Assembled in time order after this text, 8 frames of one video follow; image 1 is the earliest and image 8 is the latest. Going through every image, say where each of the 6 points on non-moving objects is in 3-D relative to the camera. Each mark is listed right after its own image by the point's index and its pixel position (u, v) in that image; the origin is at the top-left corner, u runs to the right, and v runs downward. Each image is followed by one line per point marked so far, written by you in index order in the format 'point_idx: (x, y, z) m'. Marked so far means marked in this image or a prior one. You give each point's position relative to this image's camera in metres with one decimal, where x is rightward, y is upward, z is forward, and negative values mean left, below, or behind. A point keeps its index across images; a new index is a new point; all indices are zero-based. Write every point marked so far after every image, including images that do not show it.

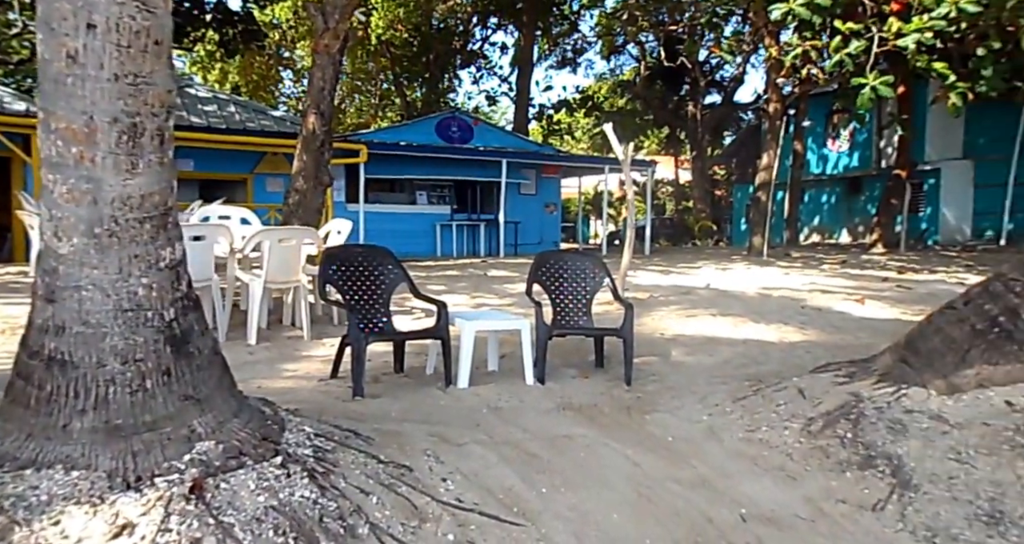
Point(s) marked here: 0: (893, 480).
0: (+1.5, -0.8, +3.0) m
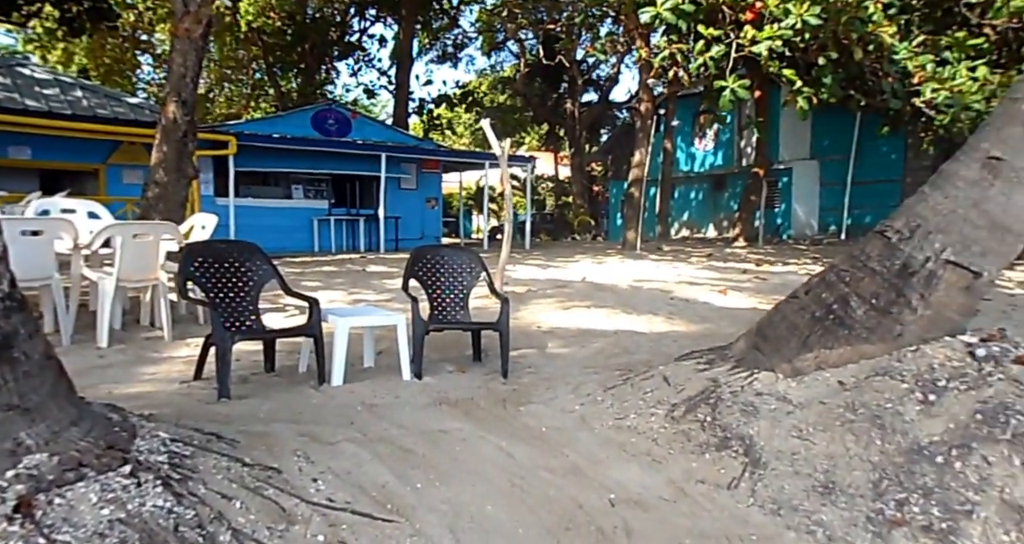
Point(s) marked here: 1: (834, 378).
0: (+1.0, -0.8, +3.3) m
1: (+1.5, -0.5, +3.5) m
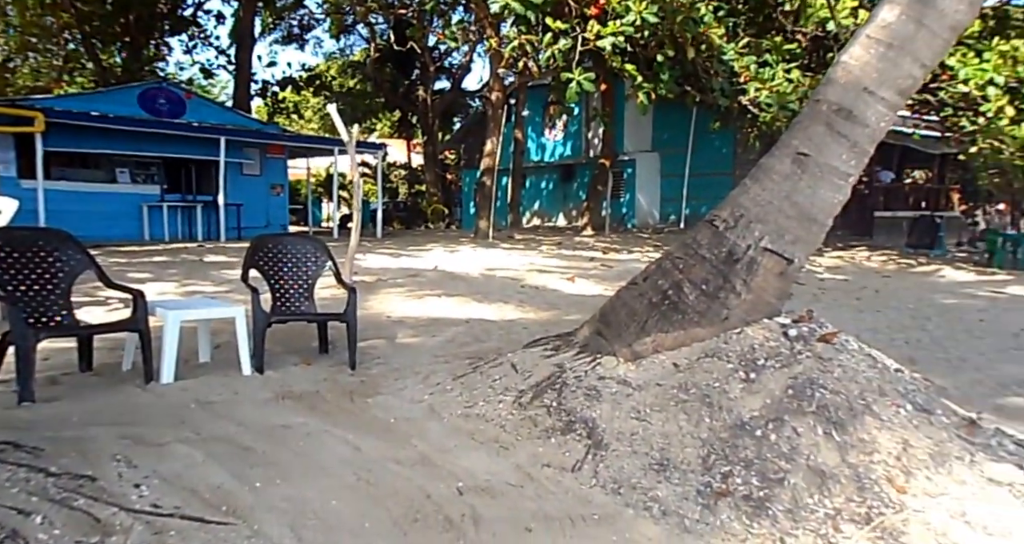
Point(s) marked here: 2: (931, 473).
0: (+0.3, -0.8, +3.4) m
1: (+0.8, -0.4, +3.7) m
2: (+1.7, -0.8, +3.1) m
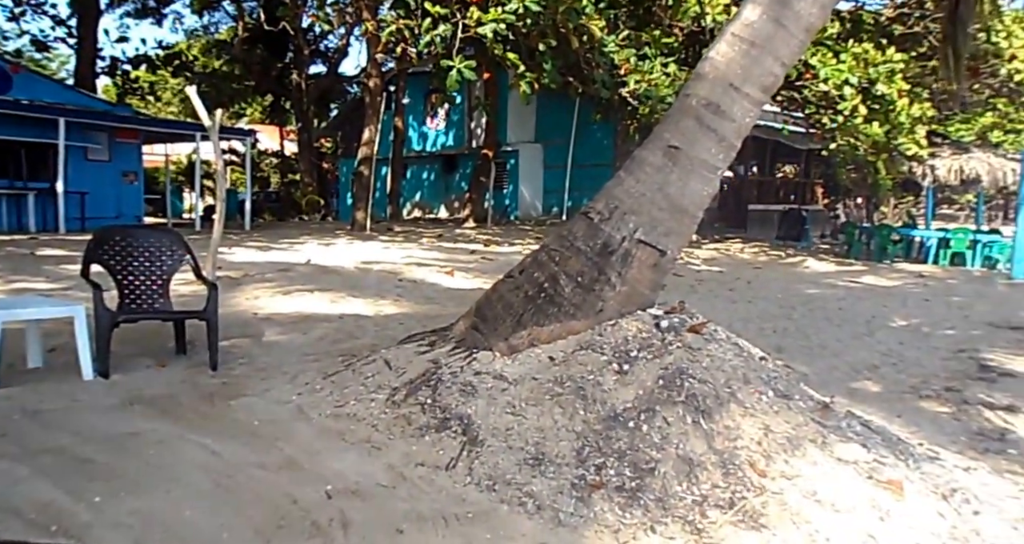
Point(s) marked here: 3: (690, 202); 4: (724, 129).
0: (-0.2, -0.7, +3.3) m
1: (+0.2, -0.4, +3.6) m
2: (+1.2, -0.8, +3.2) m
3: (+0.9, +0.3, +3.7) m
4: (+1.0, +0.7, +3.7) m
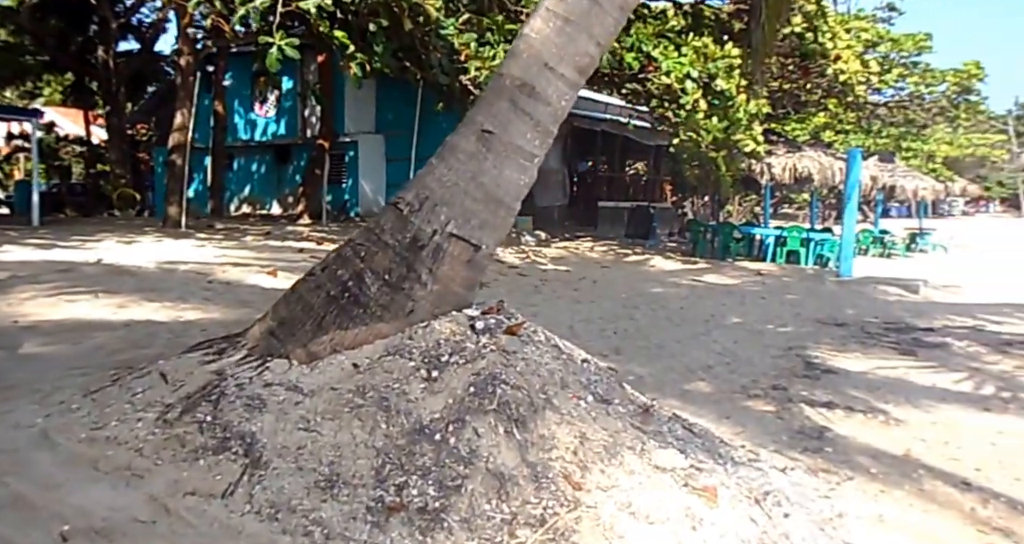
0: (-1.0, -0.7, +2.9) m
1: (-0.7, -0.4, +3.2) m
2: (+0.4, -0.8, +3.0) m
3: (0.0, +0.4, +3.4) m
4: (+0.1, +0.7, +3.4) m
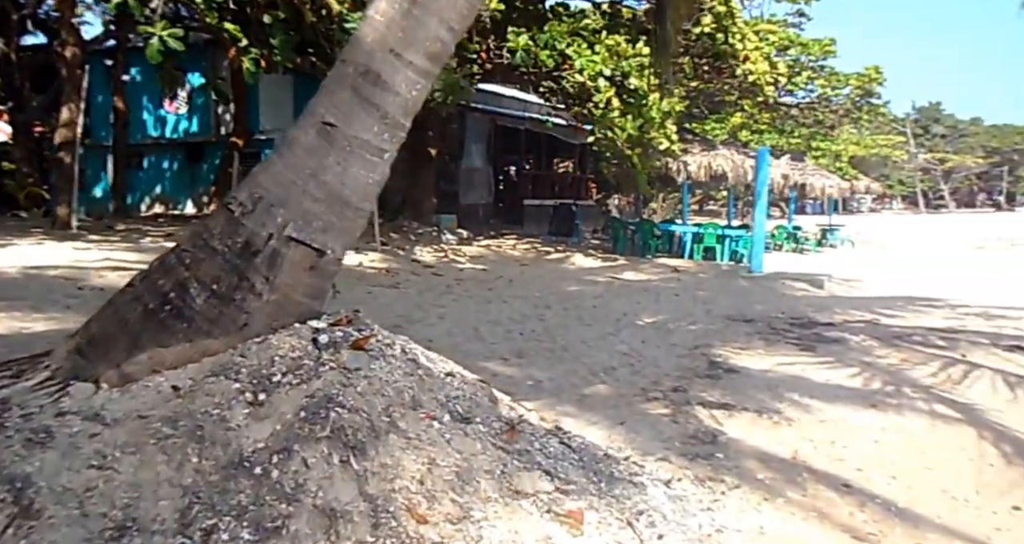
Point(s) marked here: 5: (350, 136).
0: (-1.6, -0.8, +2.4) m
1: (-1.3, -0.4, +2.8) m
2: (-0.2, -0.8, +2.7) m
3: (-0.6, +0.3, +3.1) m
4: (-0.5, +0.7, +3.1) m
5: (-0.6, +0.5, +3.0) m
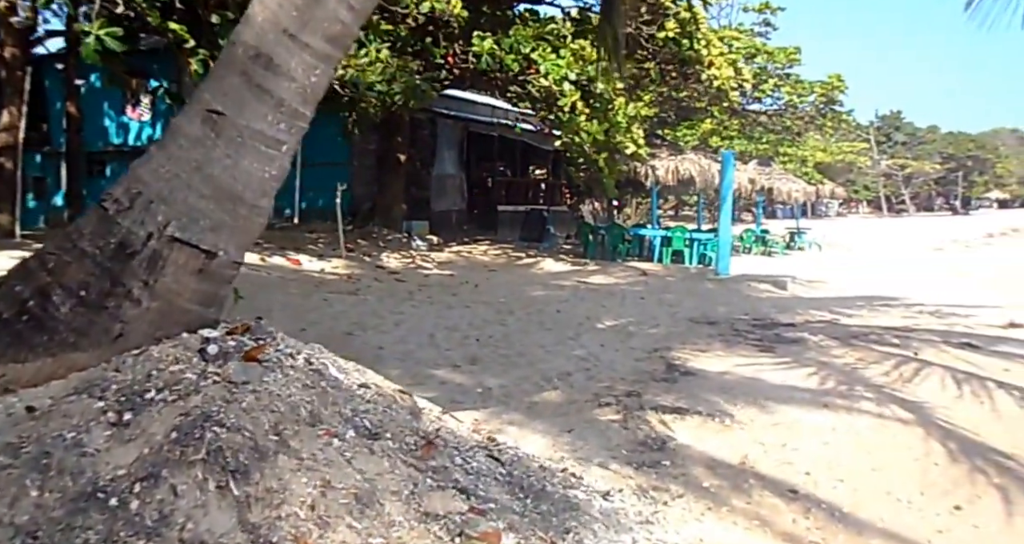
0: (-1.9, -0.8, +2.1) m
1: (-1.6, -0.4, +2.5) m
2: (-0.5, -0.8, +2.4) m
3: (-1.0, +0.3, +2.8) m
4: (-0.8, +0.7, +2.8) m
5: (-1.0, +0.5, +2.8) m
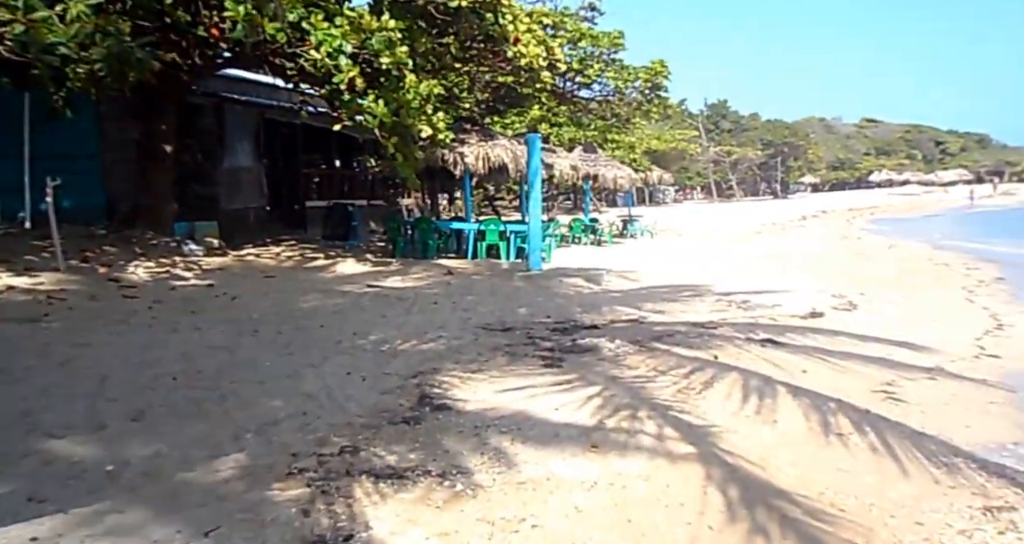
0: (-3.1, -1.0, +0.1) m
1: (-2.9, -0.6, +0.5) m
2: (-1.8, -1.0, +0.6) m
3: (-2.3, +0.1, +0.9) m
4: (-2.2, +0.5, +0.9) m
5: (-2.3, +0.4, +0.8) m
